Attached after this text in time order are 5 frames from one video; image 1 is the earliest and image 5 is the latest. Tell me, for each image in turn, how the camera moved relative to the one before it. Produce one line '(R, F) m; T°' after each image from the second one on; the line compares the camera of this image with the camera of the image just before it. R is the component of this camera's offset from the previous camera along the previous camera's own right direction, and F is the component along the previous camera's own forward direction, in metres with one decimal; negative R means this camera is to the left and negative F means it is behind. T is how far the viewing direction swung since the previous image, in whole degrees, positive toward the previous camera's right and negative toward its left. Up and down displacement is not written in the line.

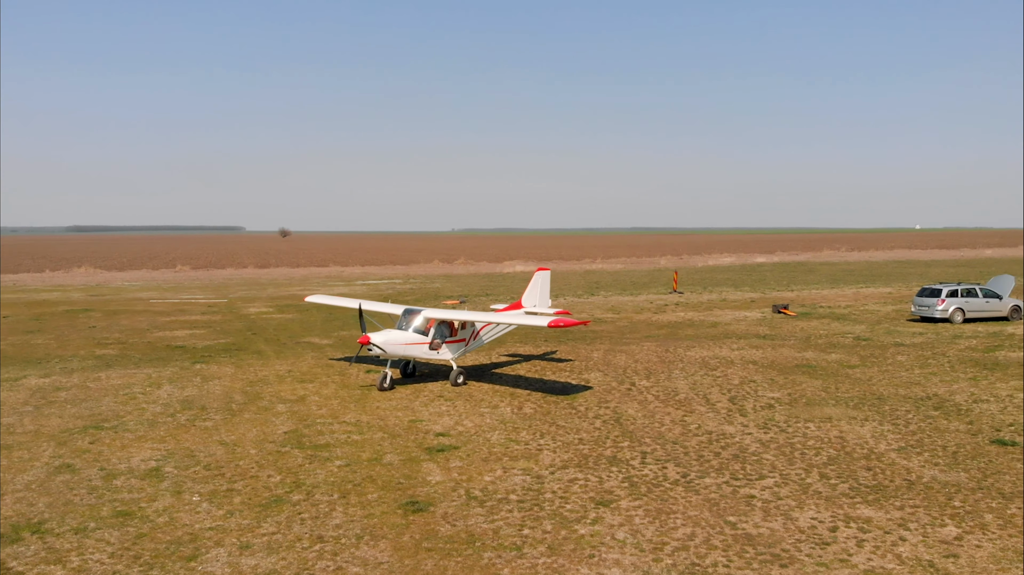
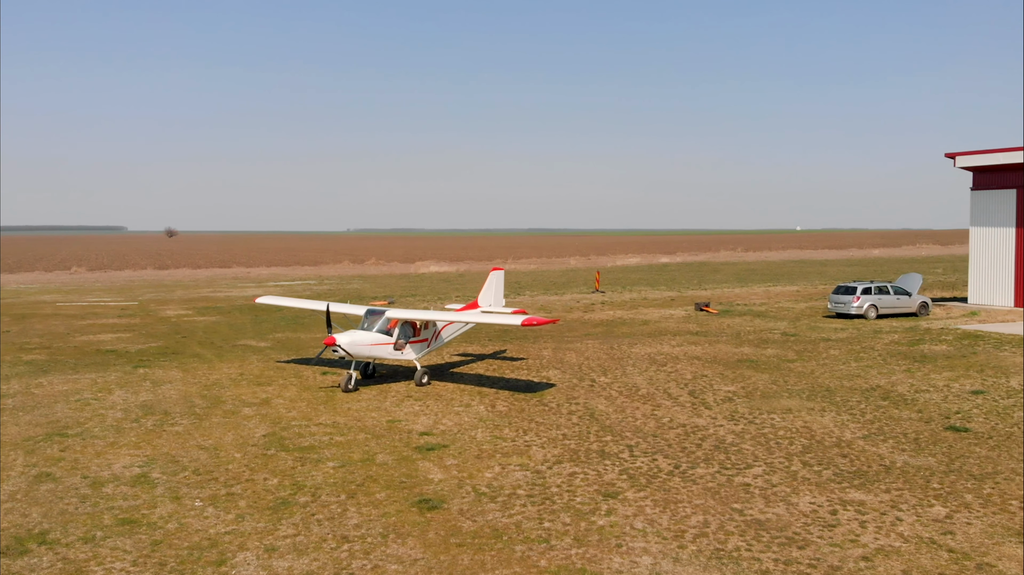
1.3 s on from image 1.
(-1.3, -0.1) m; +6°
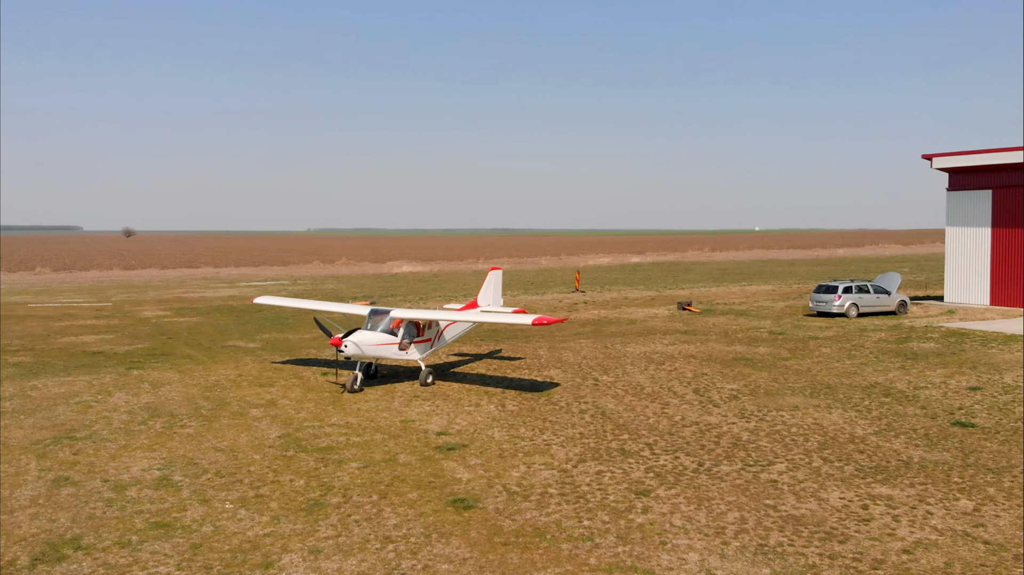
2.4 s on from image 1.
(-0.8, 0.0) m; +2°
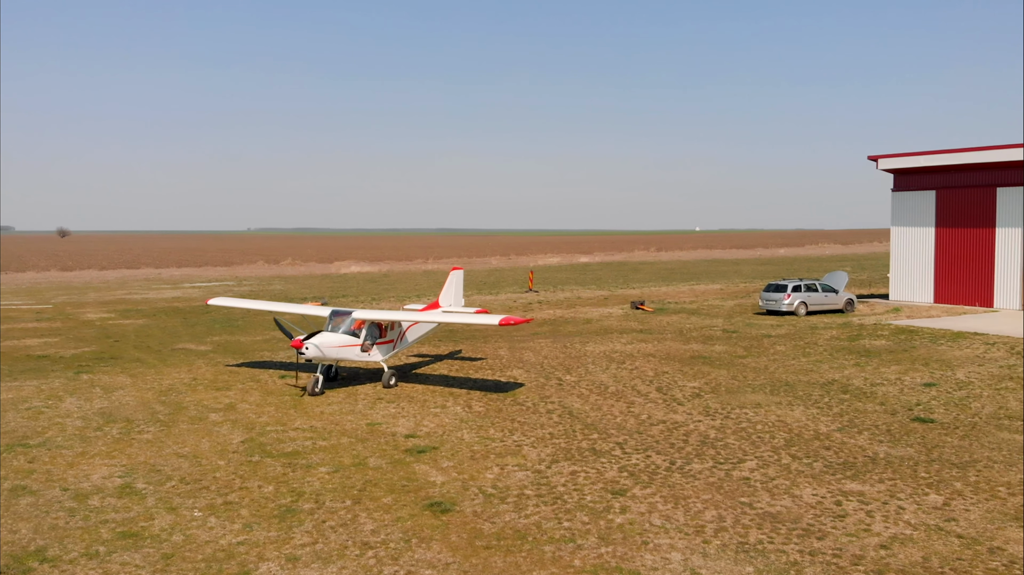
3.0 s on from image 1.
(-0.3, +0.1) m; +4°
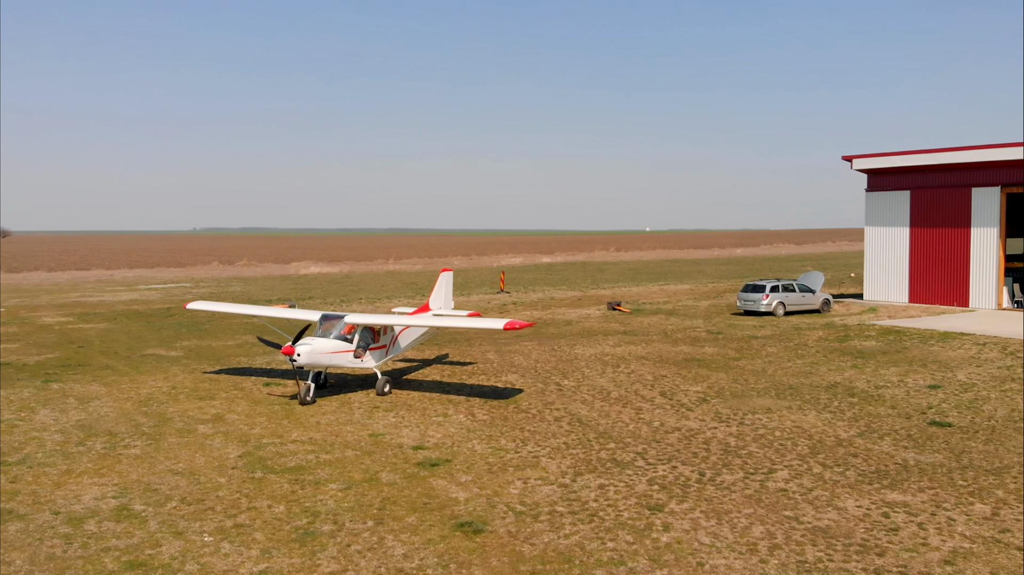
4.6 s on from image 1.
(-0.9, +0.6) m; +2°
